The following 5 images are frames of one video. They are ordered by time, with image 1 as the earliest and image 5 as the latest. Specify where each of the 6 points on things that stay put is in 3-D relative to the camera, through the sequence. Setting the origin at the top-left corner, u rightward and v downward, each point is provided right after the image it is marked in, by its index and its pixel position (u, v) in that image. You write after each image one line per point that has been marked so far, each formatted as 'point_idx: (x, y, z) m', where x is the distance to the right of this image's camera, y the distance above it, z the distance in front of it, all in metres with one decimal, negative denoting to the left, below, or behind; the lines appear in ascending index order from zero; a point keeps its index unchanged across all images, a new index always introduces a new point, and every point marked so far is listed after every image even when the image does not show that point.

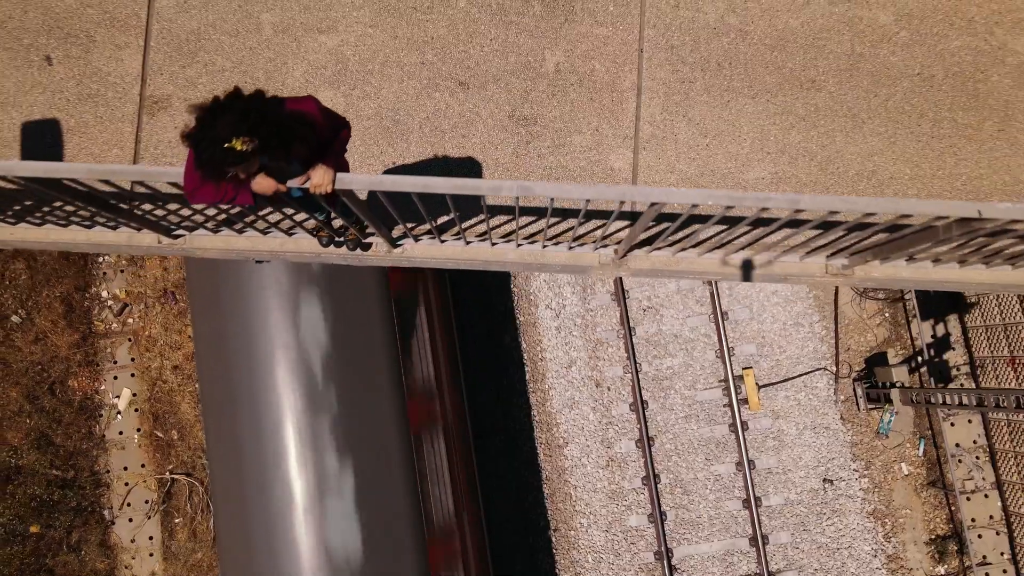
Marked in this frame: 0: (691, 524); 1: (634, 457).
0: (+2.5, -3.3, +10.3) m
1: (+1.7, -2.4, +10.6) m
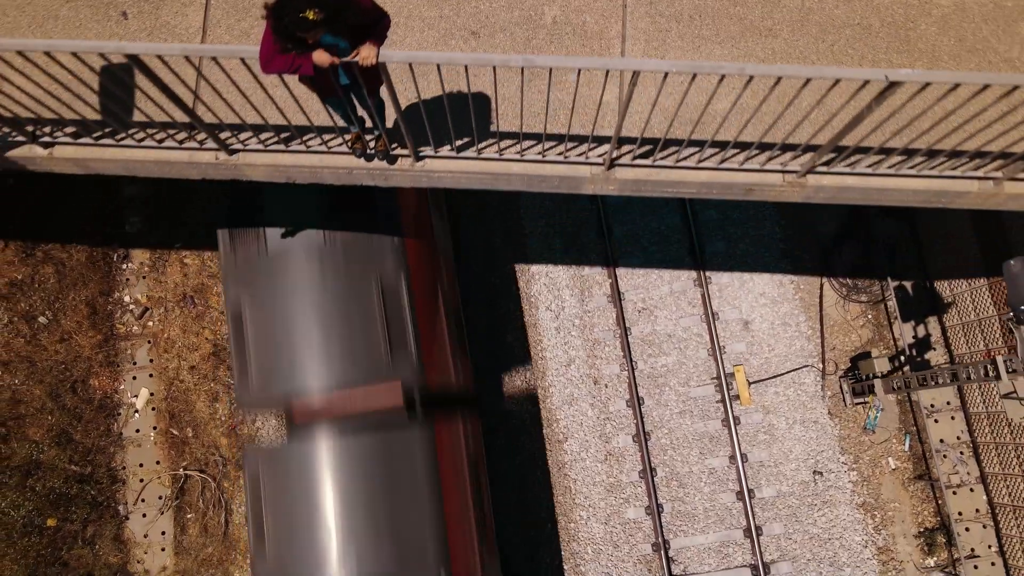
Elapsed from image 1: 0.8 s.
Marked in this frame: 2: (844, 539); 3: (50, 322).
0: (+2.5, -3.3, +10.7) m
1: (+1.7, -2.4, +10.9) m
2: (+4.7, -3.5, +10.6) m
3: (-7.0, -0.5, +11.5) m
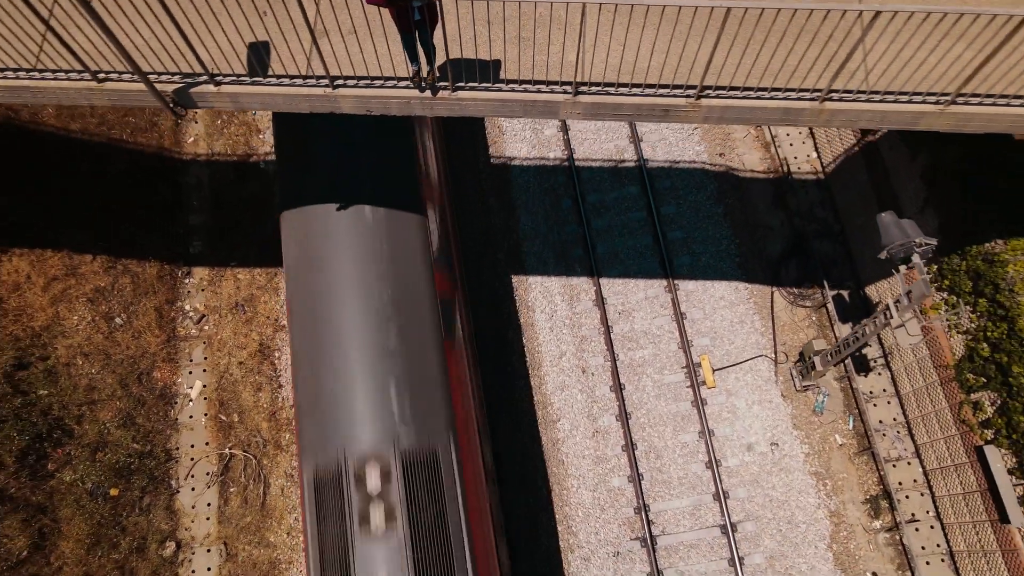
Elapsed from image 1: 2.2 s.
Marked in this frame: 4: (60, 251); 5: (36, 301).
0: (+2.5, -3.2, +12.3) m
1: (+1.7, -2.4, +12.7) m
2: (+4.7, -3.5, +12.2) m
3: (-7.0, -0.6, +13.4) m
4: (-8.0, +0.7, +13.3) m
5: (-8.2, -0.2, +12.9) m
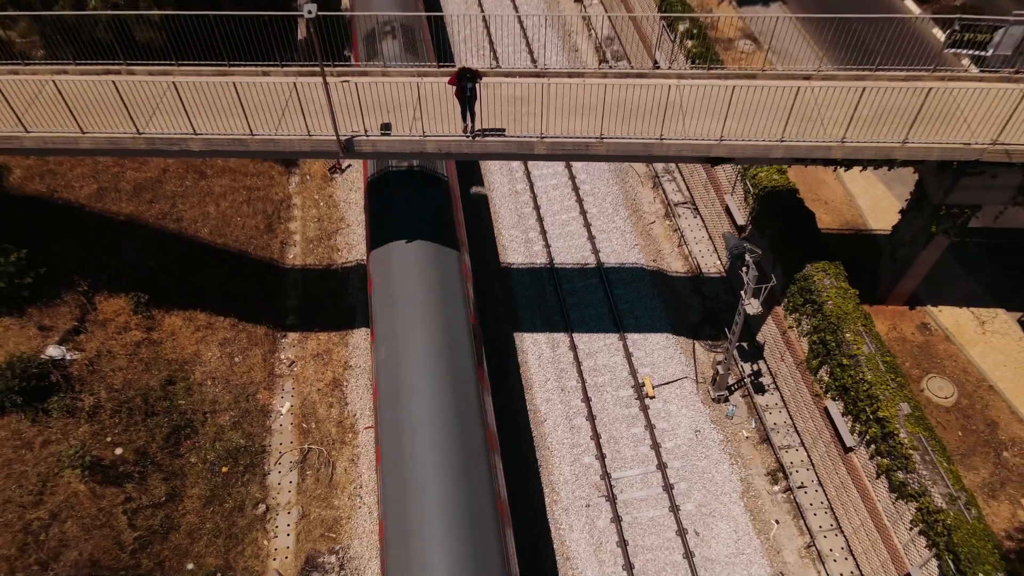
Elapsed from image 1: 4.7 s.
0: (+2.5, -4.0, +17.2) m
1: (+1.7, -3.3, +17.8) m
2: (+4.7, -4.1, +17.0) m
3: (-7.0, -1.9, +19.1) m
4: (-8.1, -0.7, +19.5) m
5: (-8.2, -1.3, +18.9) m
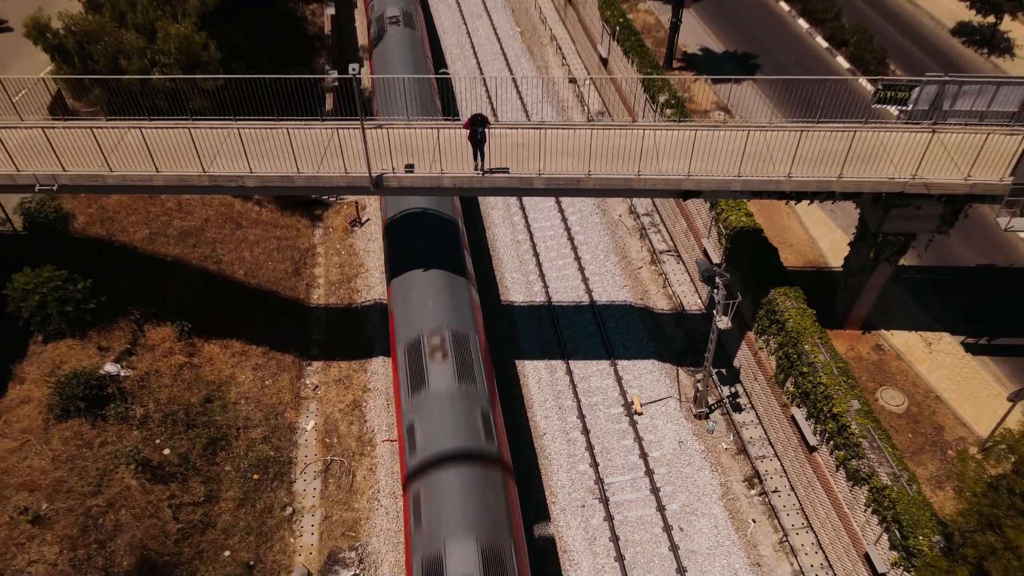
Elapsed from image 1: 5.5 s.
0: (+2.6, -4.6, +19.2) m
1: (+1.8, -4.0, +19.8) m
2: (+4.8, -4.8, +19.0) m
3: (-6.9, -2.7, +21.3) m
4: (-8.0, -1.6, +21.8) m
5: (-8.2, -2.2, +21.1) m
